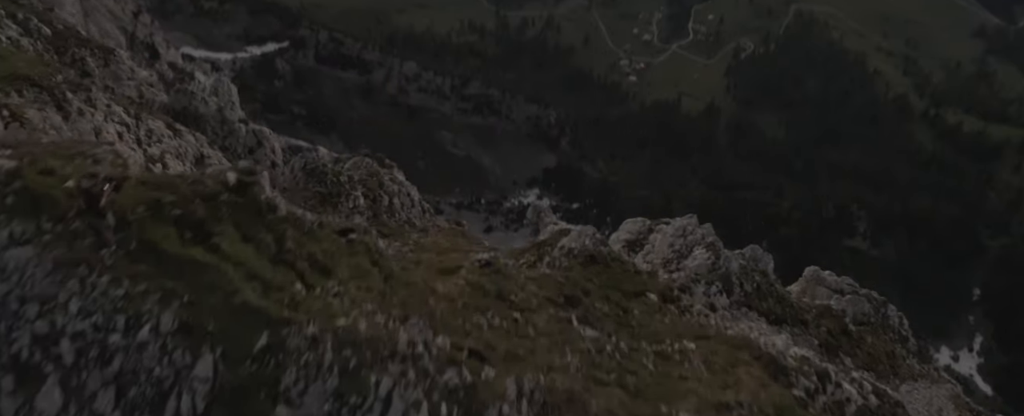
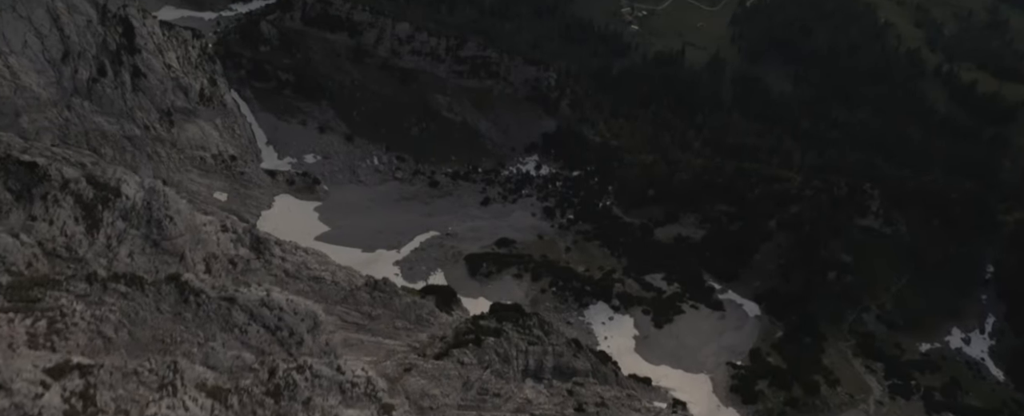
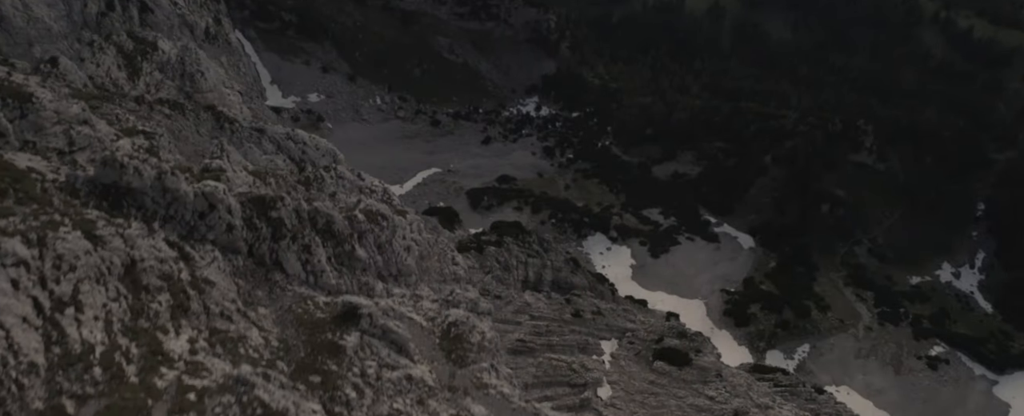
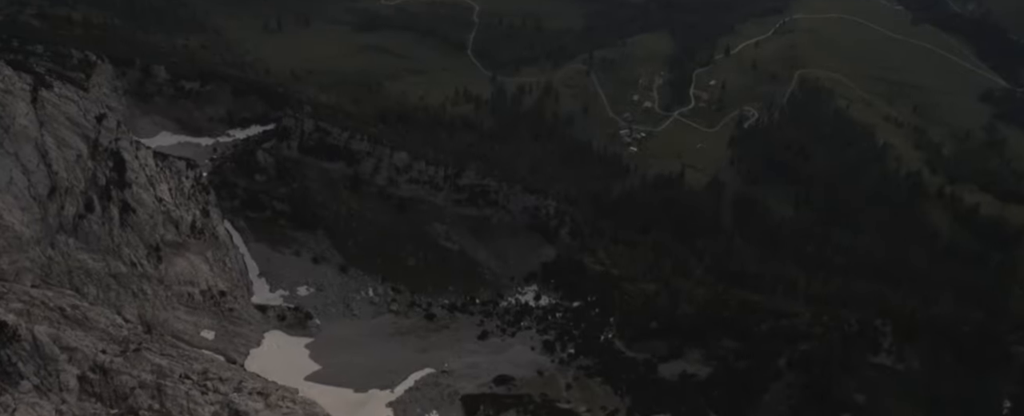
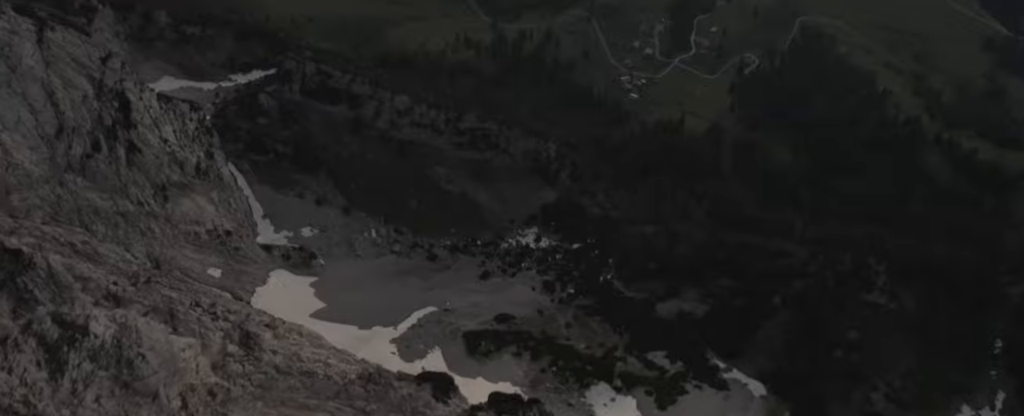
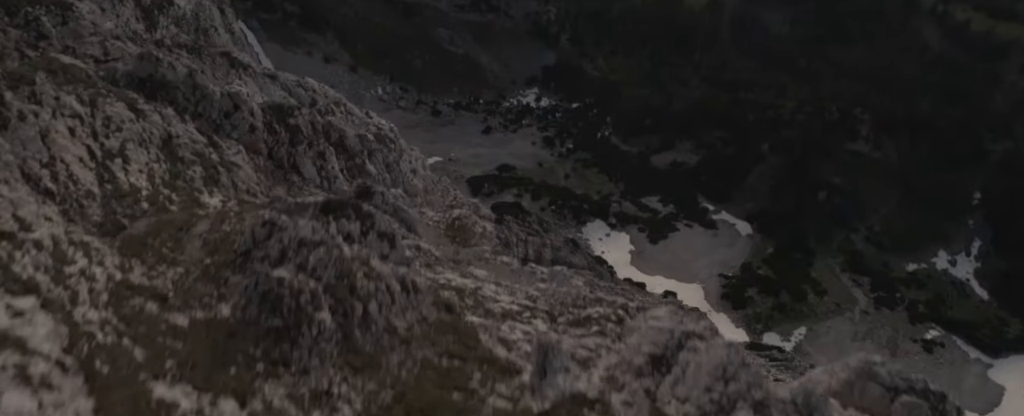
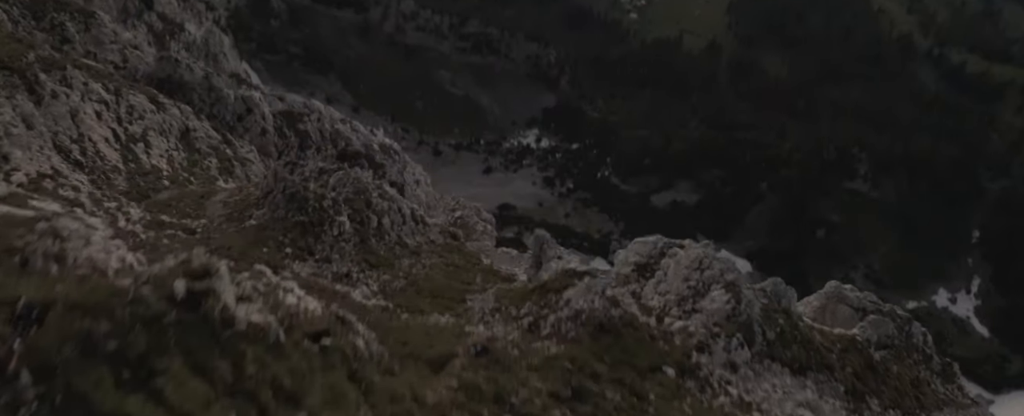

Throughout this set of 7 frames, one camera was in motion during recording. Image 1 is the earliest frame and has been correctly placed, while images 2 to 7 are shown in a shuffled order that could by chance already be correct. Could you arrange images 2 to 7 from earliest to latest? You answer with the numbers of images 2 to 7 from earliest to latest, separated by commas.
7, 6, 3, 2, 5, 4
